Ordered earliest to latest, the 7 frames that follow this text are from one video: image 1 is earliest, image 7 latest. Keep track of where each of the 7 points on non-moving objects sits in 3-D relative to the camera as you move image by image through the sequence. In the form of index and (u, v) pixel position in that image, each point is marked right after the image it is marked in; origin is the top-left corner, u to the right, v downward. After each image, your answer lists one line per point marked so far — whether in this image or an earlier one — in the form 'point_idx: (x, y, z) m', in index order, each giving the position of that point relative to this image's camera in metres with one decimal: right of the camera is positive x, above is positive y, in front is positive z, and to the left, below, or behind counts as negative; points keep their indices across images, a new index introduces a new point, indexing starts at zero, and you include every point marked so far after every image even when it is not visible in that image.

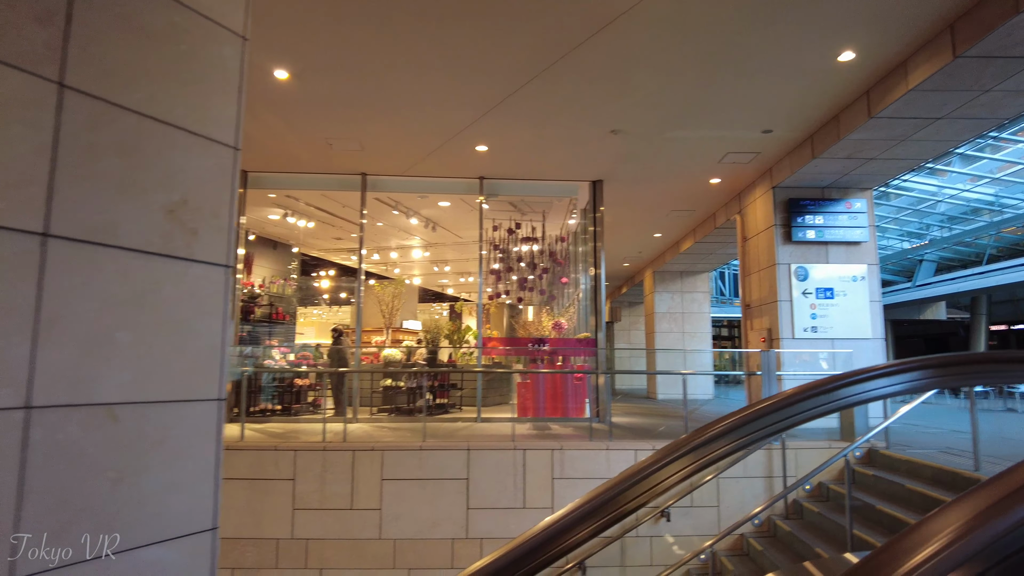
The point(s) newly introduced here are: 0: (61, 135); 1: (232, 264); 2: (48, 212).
0: (-1.3, +0.5, +1.9) m
1: (-1.0, +0.1, +2.4) m
2: (-1.3, +0.2, +1.9) m
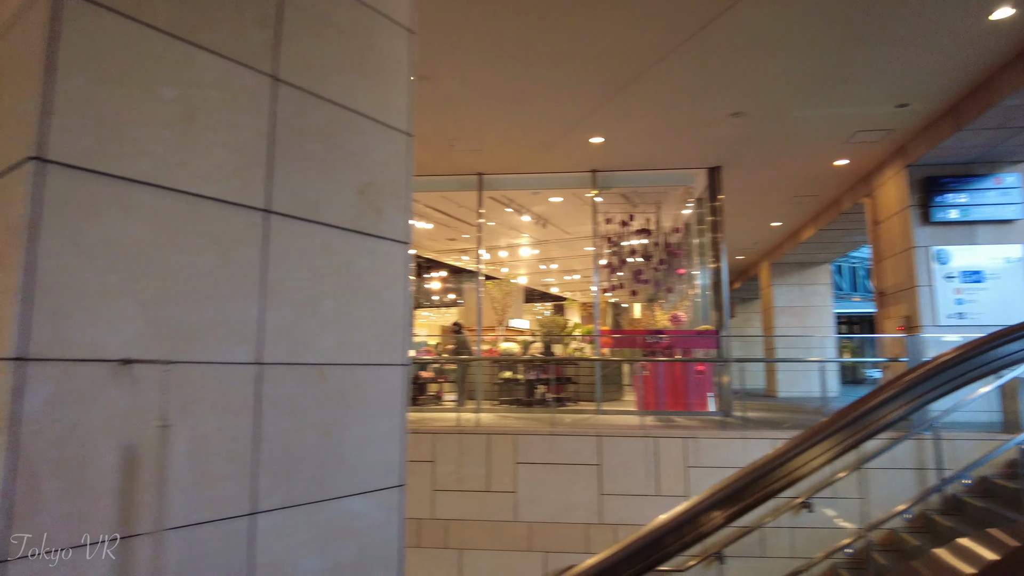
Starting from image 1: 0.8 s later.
0: (-0.8, +0.5, +2.1) m
1: (-0.4, +0.2, +2.6) m
2: (-0.8, +0.3, +2.1) m
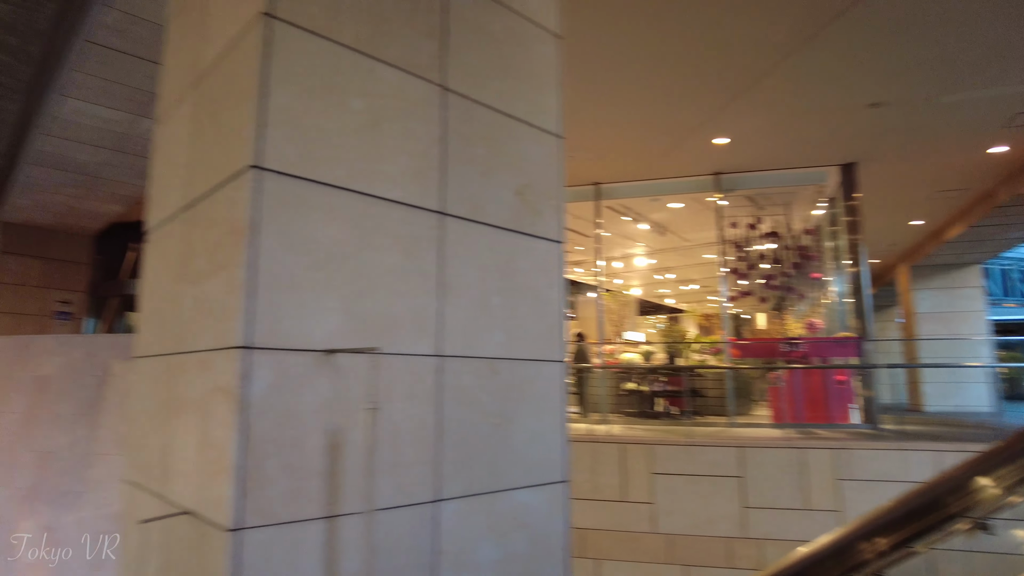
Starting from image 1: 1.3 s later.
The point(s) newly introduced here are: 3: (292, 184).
0: (-0.2, +0.6, +2.2) m
1: (+0.2, +0.2, +2.6) m
2: (-0.2, +0.3, +2.2) m
3: (-0.6, +0.3, +1.8) m
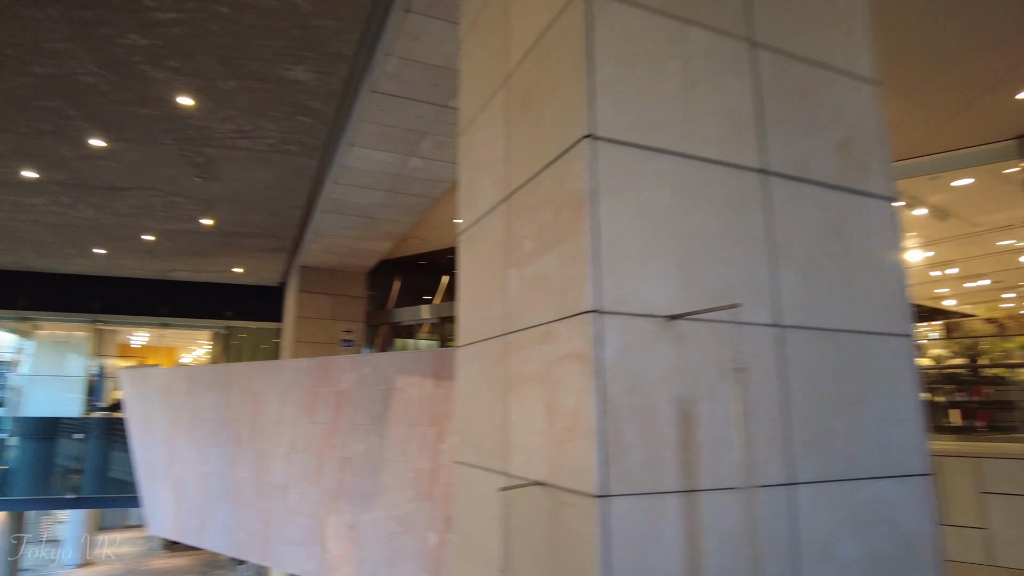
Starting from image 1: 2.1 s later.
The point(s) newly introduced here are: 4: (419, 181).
0: (+0.8, +0.7, +2.1) m
1: (+1.4, +0.3, +2.3) m
2: (+0.8, +0.4, +2.0) m
3: (+0.3, +0.4, +1.8) m
4: (-1.0, +1.2, +7.1) m
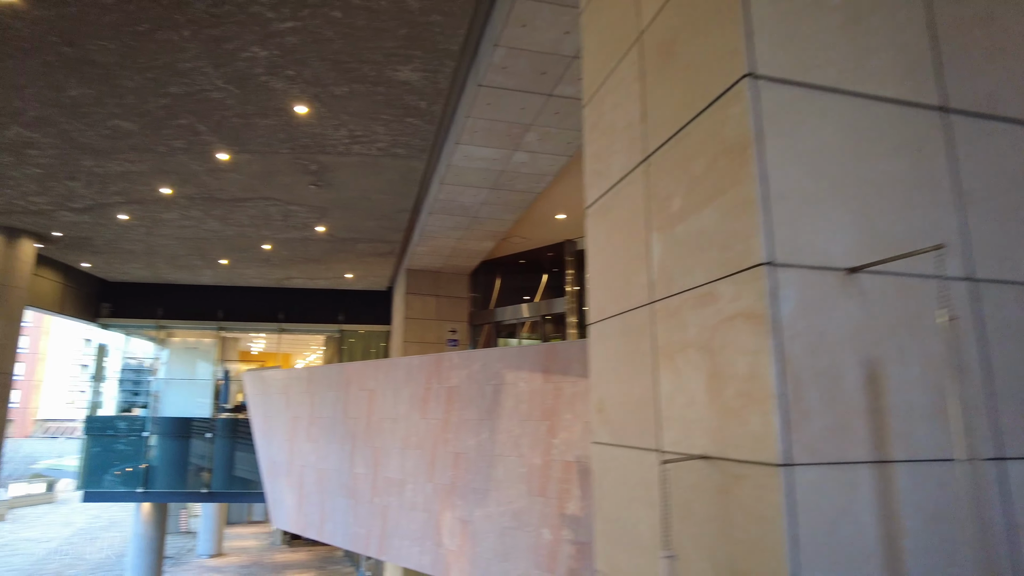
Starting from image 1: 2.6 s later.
0: (+1.2, +0.8, +1.9) m
1: (+1.8, +0.5, +2.0) m
2: (+1.2, +0.6, +1.8) m
3: (+0.7, +0.5, +1.6) m
4: (+0.1, +1.2, +7.1) m
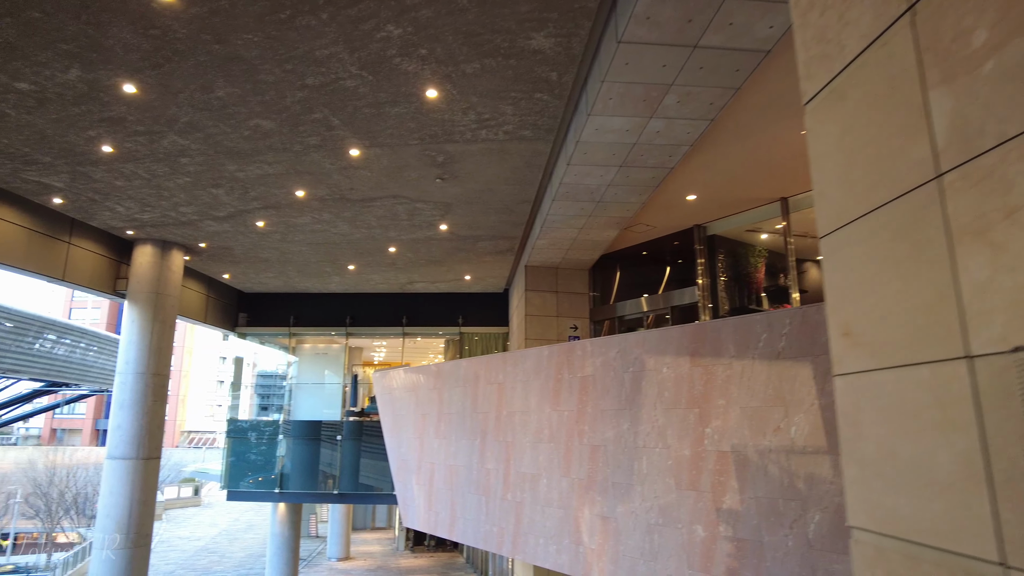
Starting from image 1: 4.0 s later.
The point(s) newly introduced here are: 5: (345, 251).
0: (+1.8, +1.1, +1.3) m
1: (+2.4, +0.8, +1.3) m
2: (+1.8, +0.9, +1.3) m
3: (+1.2, +0.8, +1.2) m
4: (+1.5, +1.5, +6.7) m
5: (-3.0, +0.7, +11.6) m
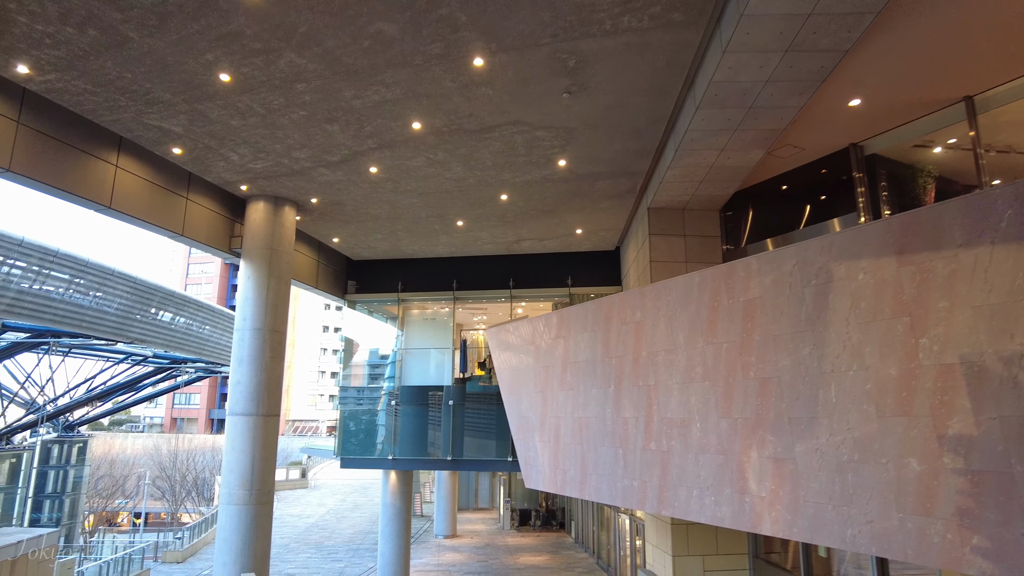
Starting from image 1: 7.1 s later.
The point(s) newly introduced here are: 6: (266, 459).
0: (+2.5, +2.0, +0.3) m
1: (+3.1, +1.8, +0.2) m
2: (+2.4, +1.8, +0.2) m
3: (+1.9, +1.7, +0.2) m
4: (+2.9, +2.4, +5.7) m
5: (-1.0, +1.5, +11.1) m
6: (-4.0, -2.8, +10.4) m
